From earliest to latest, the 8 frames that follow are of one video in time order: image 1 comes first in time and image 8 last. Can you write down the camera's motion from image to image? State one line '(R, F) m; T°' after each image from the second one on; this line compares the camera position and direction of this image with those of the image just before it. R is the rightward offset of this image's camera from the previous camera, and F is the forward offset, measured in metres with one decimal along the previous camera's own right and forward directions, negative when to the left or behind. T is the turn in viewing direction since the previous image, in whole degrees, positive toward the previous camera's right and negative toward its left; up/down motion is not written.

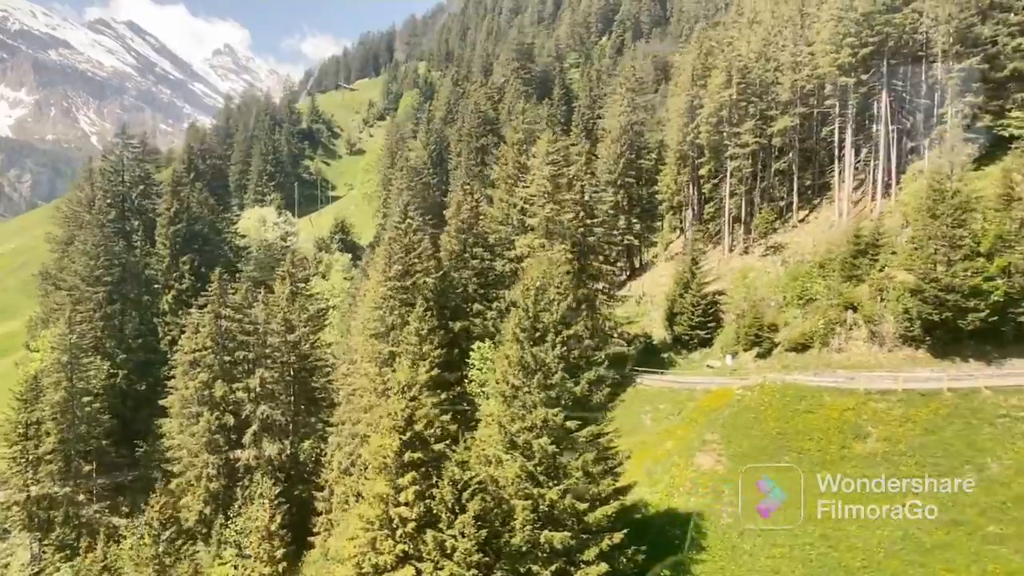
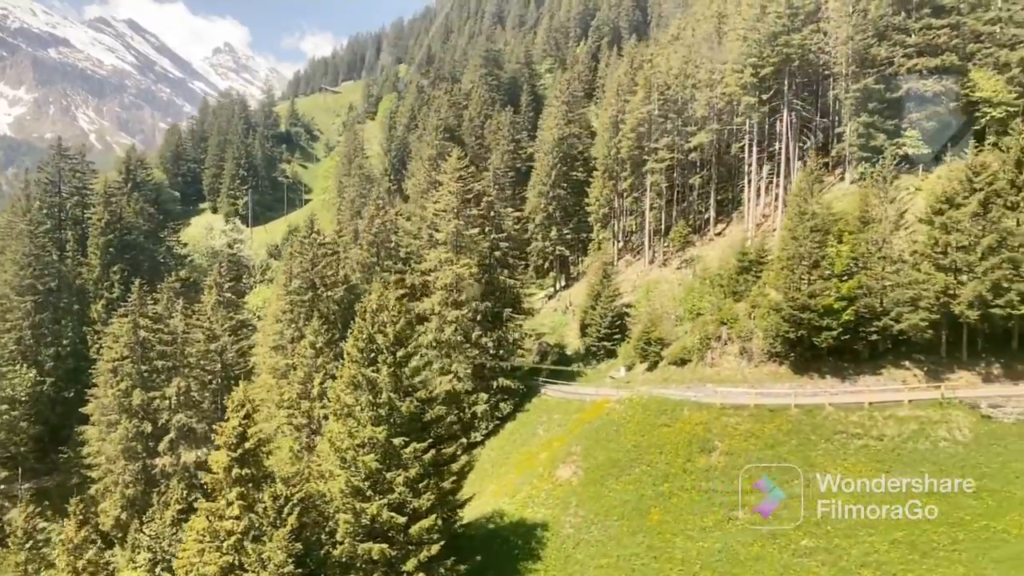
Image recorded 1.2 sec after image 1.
(+6.4, -1.3) m; 0°
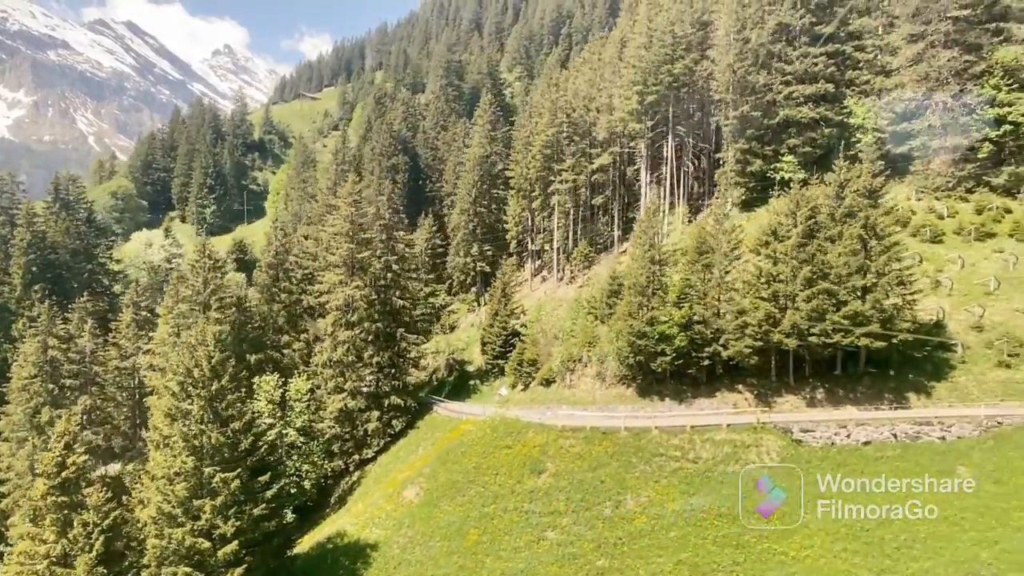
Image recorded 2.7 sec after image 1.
(+7.9, -1.6) m; 0°
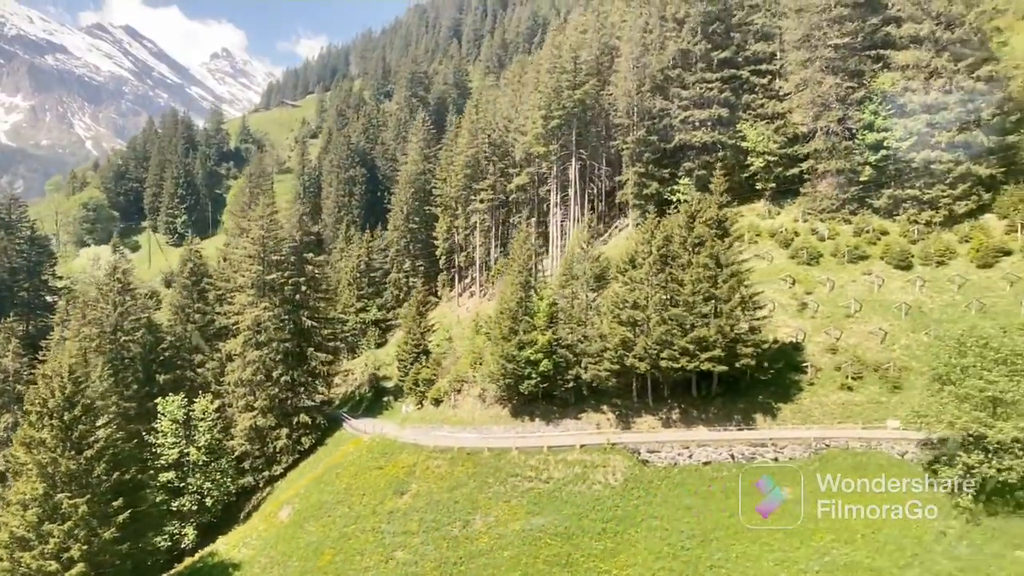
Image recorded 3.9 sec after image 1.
(+7.1, -1.5) m; 0°
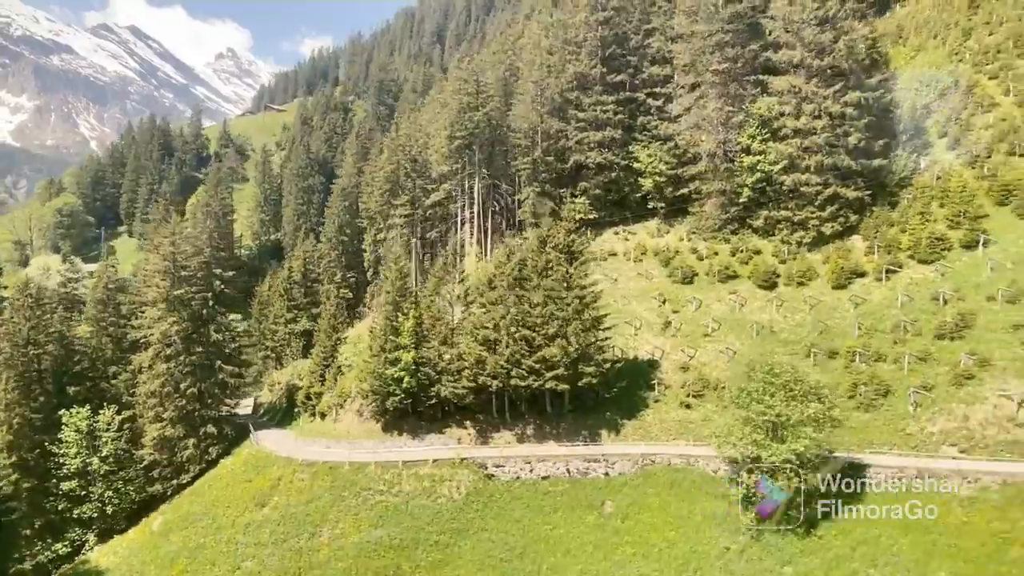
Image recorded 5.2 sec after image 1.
(+8.0, -1.7) m; 0°
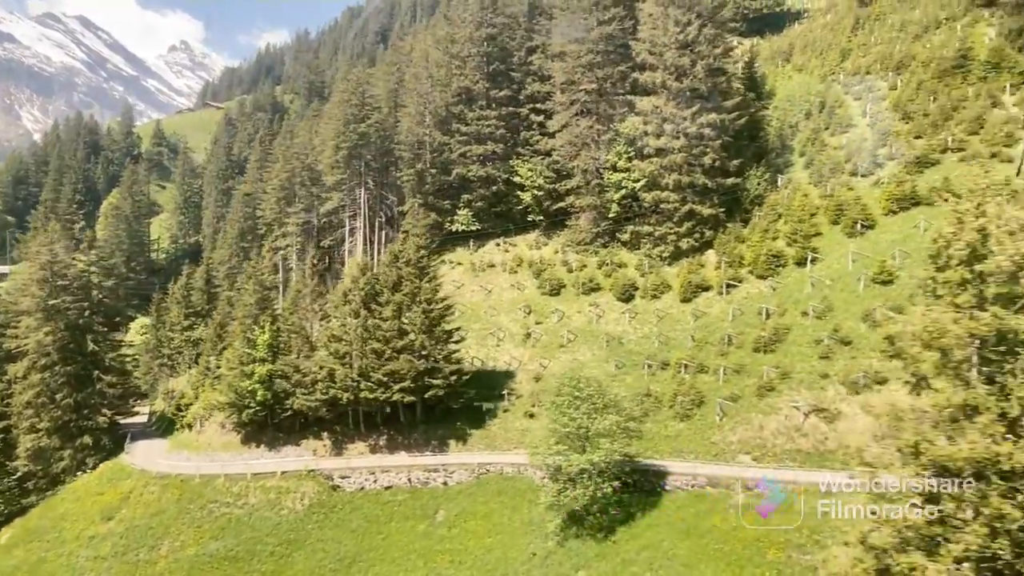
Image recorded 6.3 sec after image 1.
(+6.2, -1.4) m; +3°
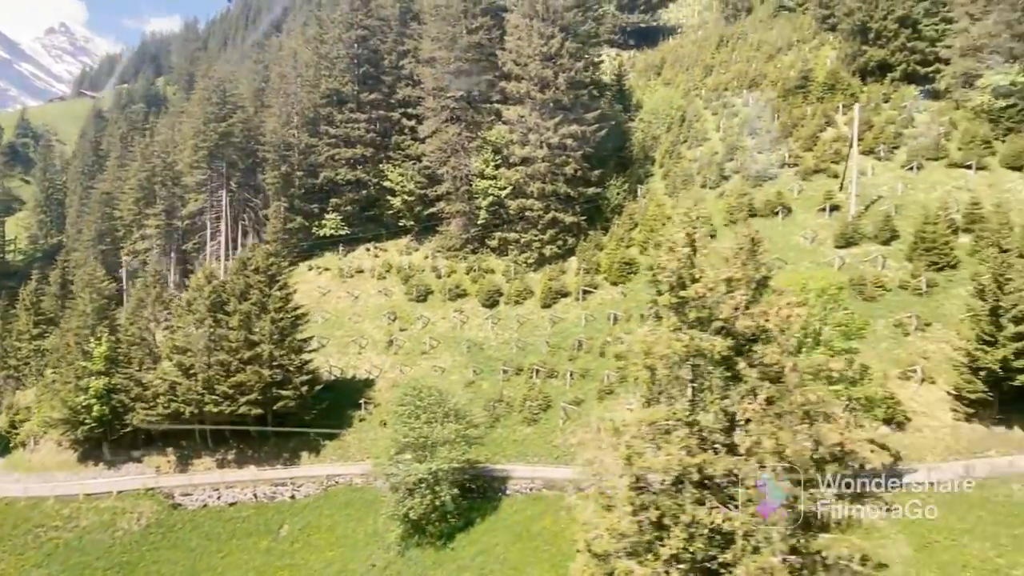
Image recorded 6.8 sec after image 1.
(+3.1, -0.5) m; +8°
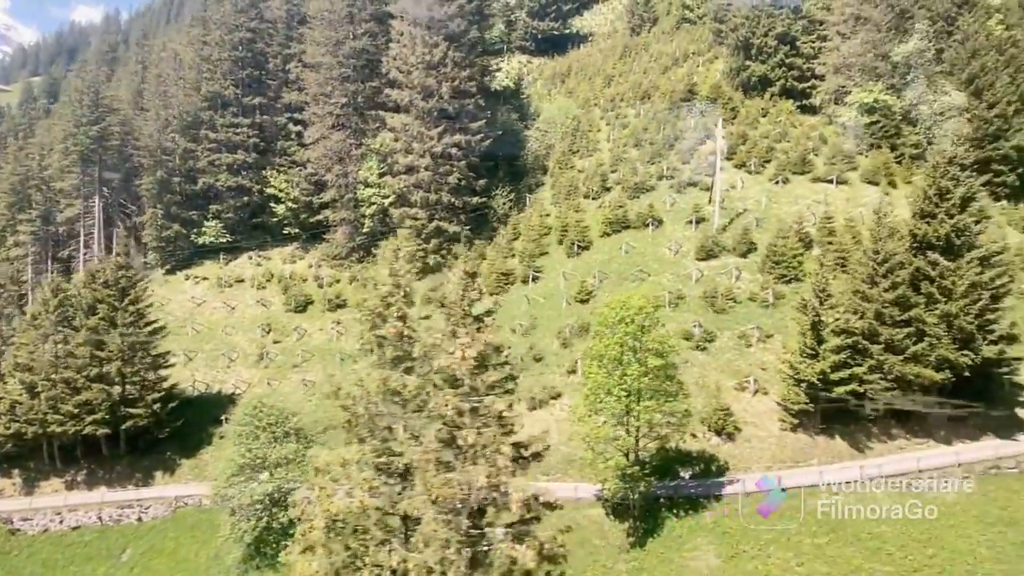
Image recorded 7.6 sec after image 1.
(+4.5, -0.1) m; +4°
